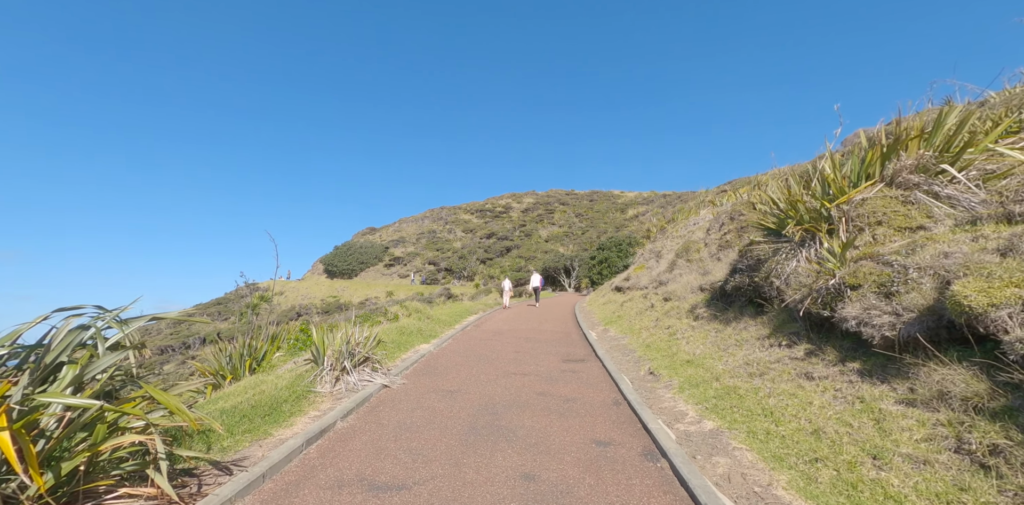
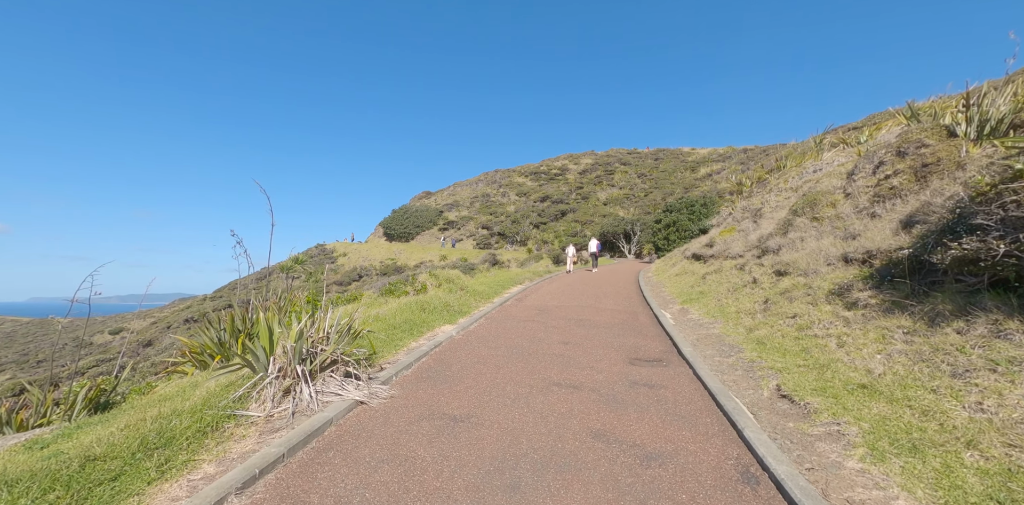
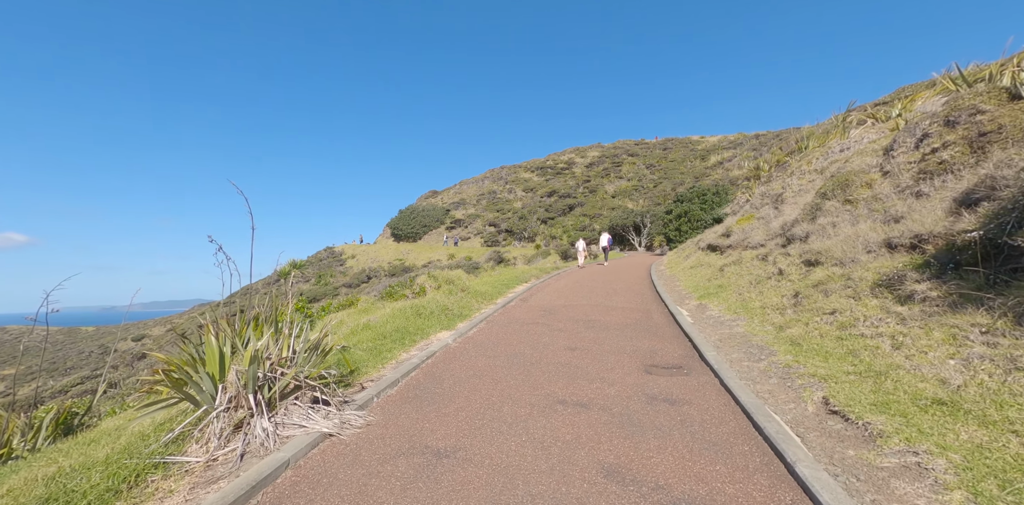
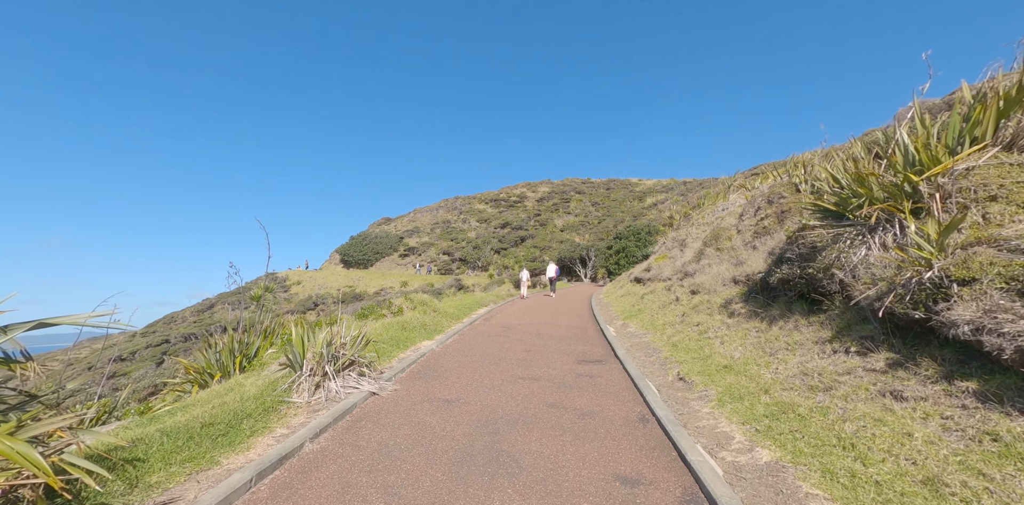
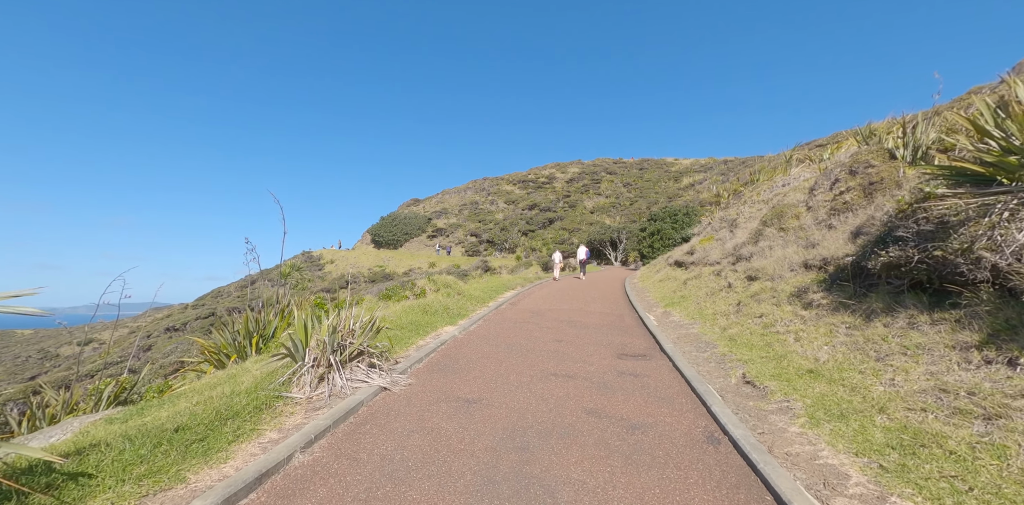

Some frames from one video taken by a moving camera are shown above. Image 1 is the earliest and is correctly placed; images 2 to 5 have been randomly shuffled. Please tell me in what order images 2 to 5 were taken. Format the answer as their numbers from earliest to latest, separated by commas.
4, 5, 2, 3
